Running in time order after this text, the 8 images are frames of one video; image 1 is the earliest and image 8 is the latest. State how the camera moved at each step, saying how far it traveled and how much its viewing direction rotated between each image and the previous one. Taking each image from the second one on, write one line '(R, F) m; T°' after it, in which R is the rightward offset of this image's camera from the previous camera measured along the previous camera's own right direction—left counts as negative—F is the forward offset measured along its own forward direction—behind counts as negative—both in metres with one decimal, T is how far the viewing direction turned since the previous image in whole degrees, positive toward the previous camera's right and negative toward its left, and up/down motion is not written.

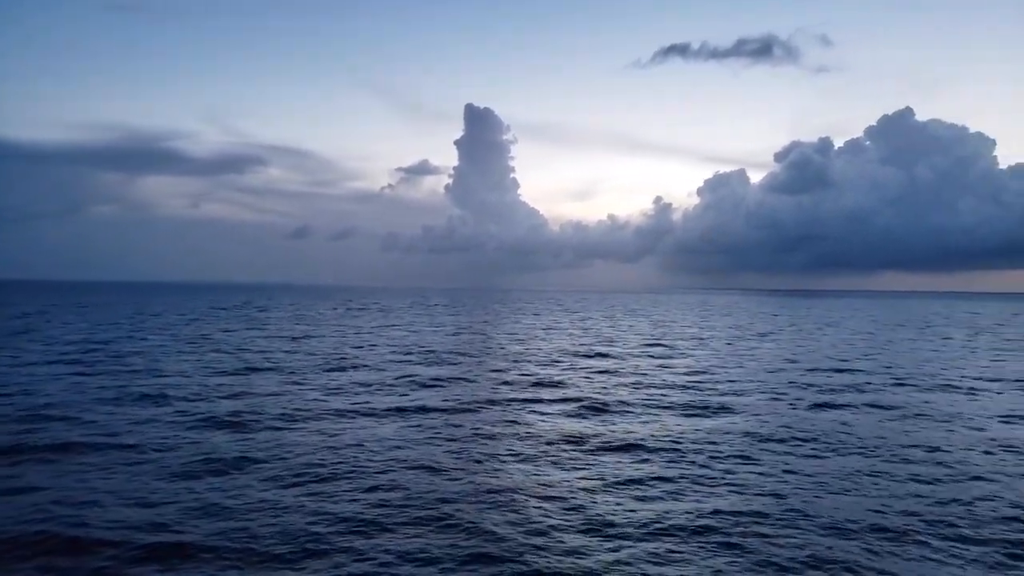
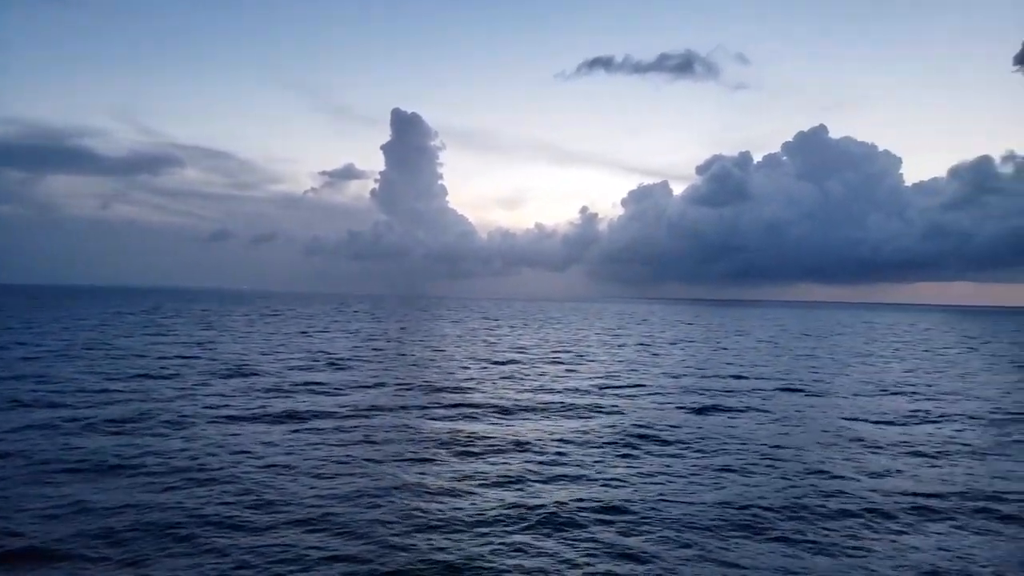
(+1.1, -0.6) m; +5°
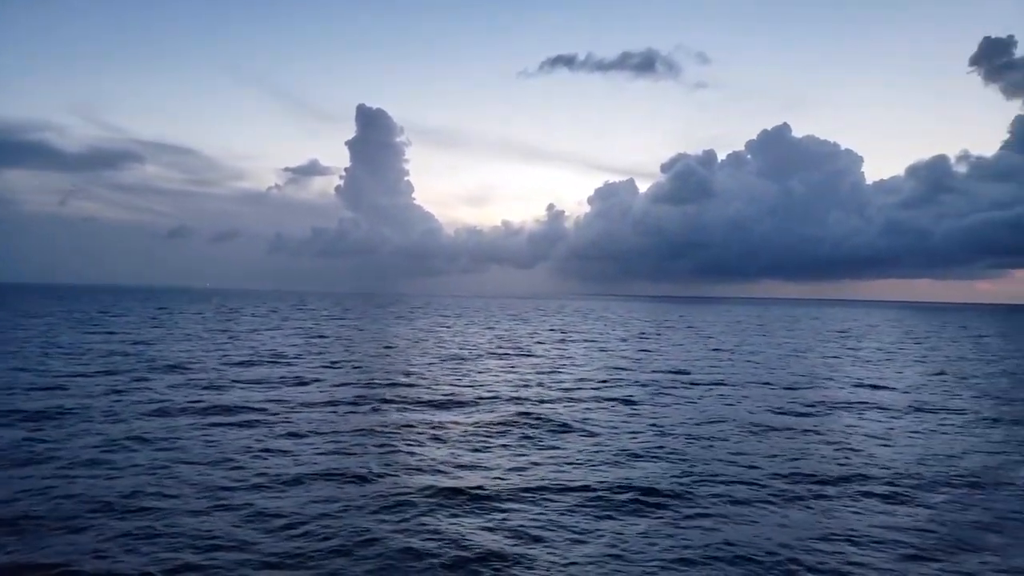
(+1.5, -0.8) m; +2°
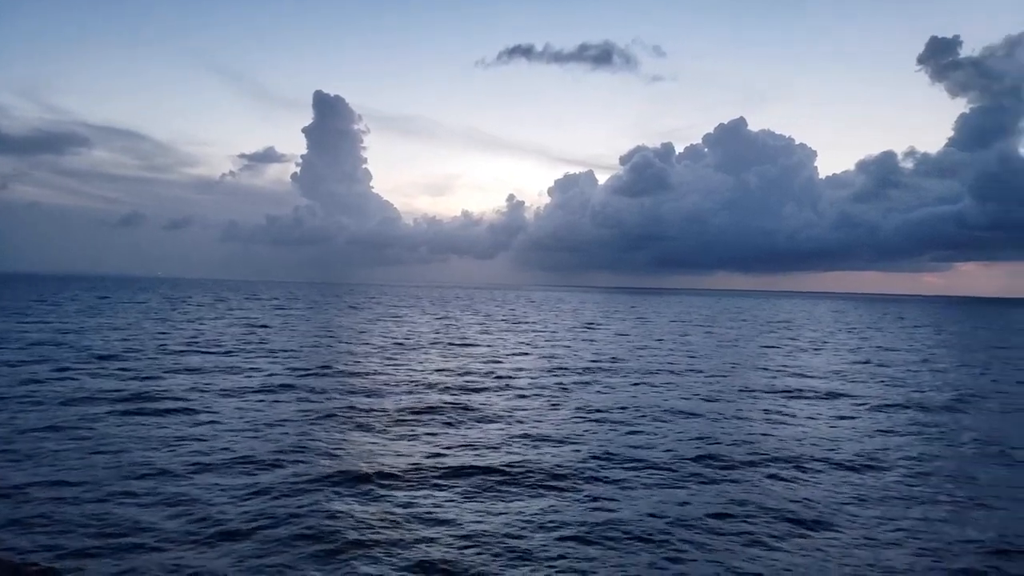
(+1.2, -0.5) m; +3°
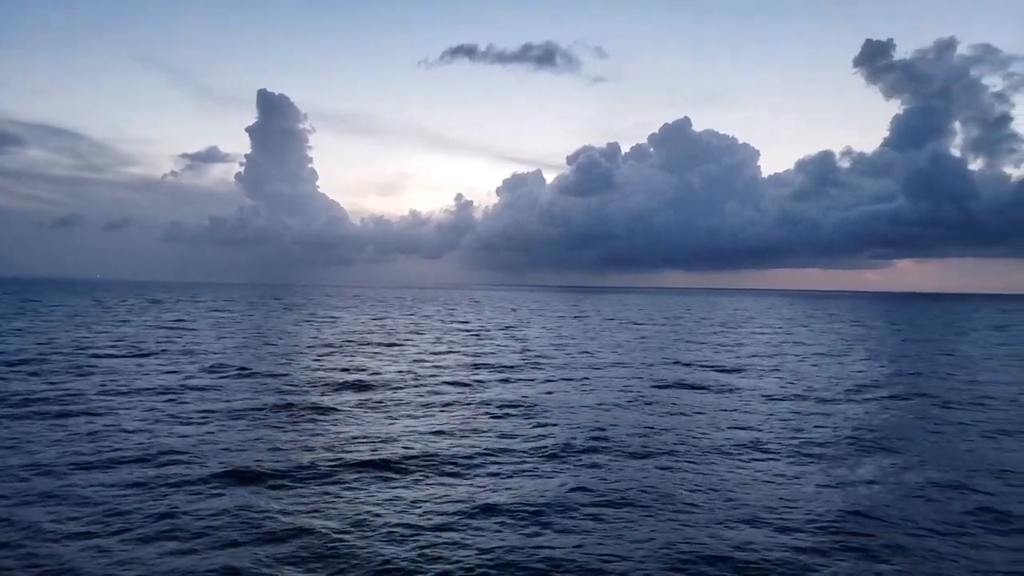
(+1.7, -0.8) m; +4°
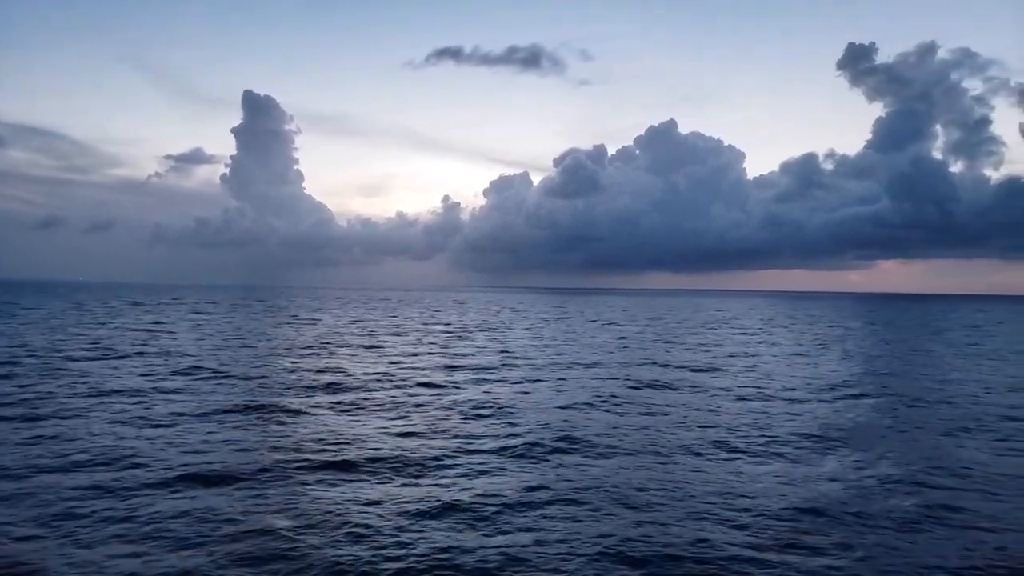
(-3.5, -3.4) m; +1°
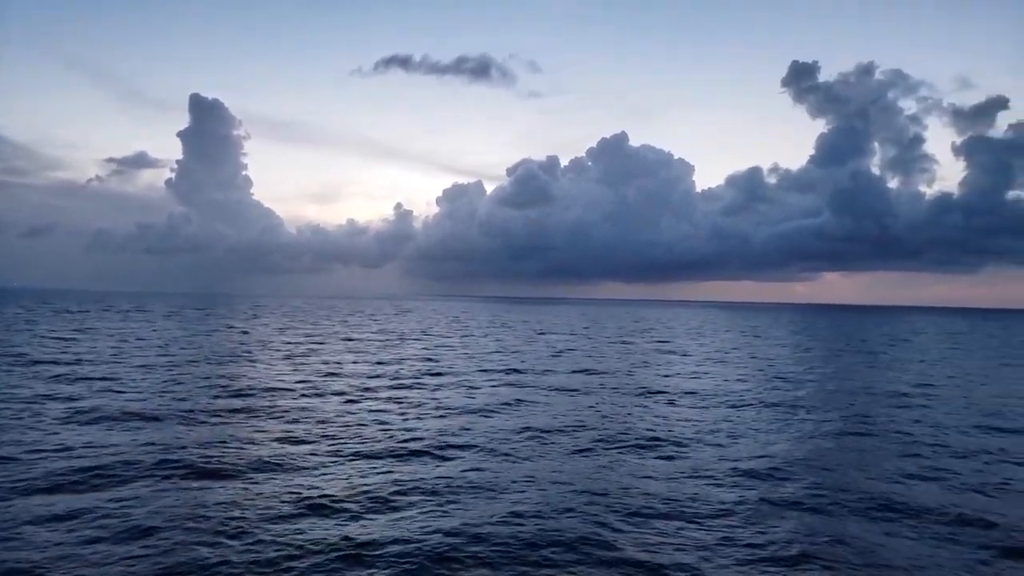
(+1.4, -0.4) m; +3°
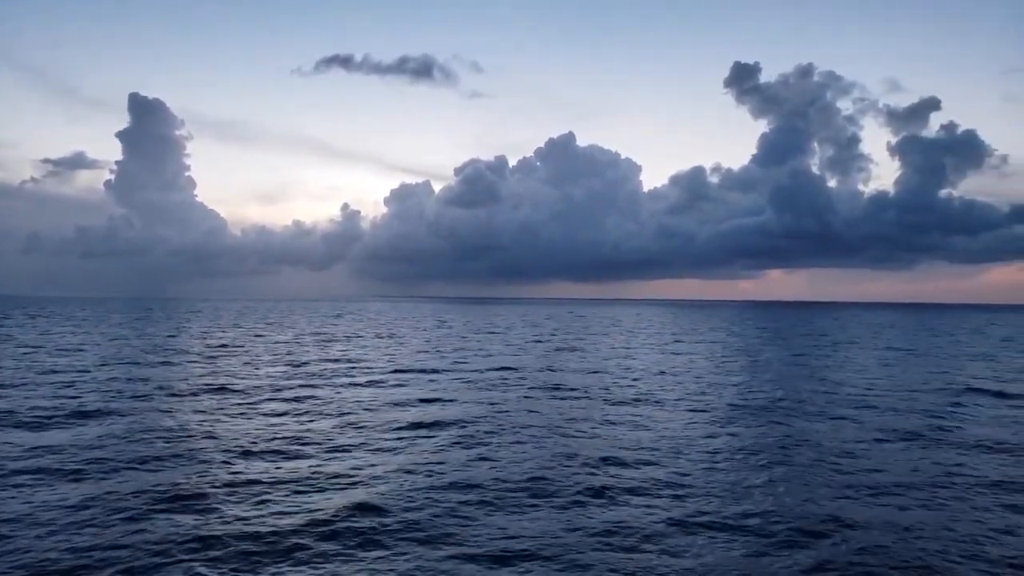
(+1.4, -0.2) m; +4°
